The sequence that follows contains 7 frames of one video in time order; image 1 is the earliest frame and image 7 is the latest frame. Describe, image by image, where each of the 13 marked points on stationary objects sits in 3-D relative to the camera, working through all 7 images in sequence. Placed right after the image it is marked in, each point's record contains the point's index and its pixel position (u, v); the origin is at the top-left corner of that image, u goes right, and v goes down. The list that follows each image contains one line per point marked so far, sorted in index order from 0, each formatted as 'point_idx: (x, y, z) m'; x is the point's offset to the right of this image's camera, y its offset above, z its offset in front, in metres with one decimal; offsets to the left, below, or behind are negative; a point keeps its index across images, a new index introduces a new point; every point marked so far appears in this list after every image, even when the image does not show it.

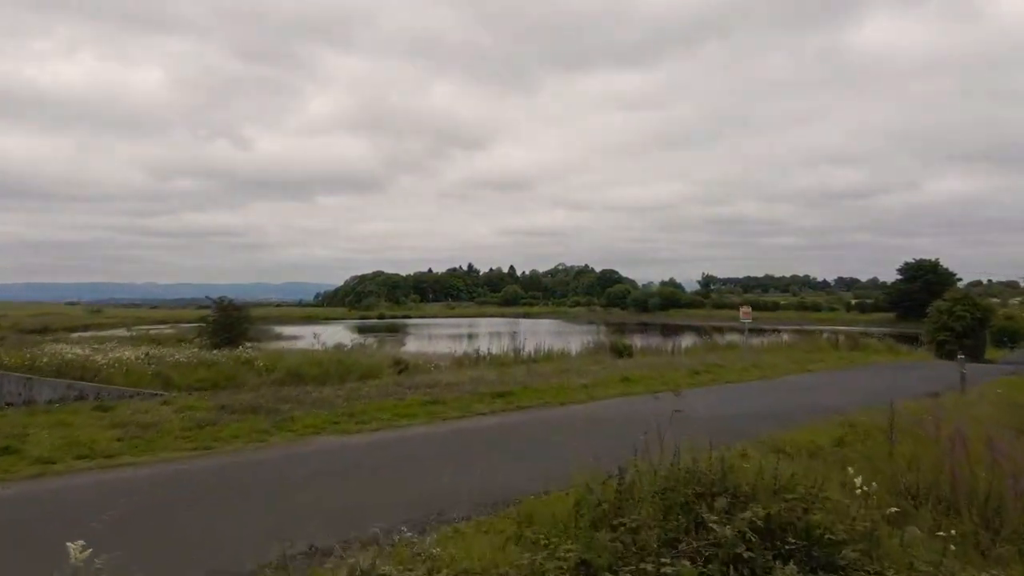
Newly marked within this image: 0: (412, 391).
0: (-1.0, -1.1, +6.5) m
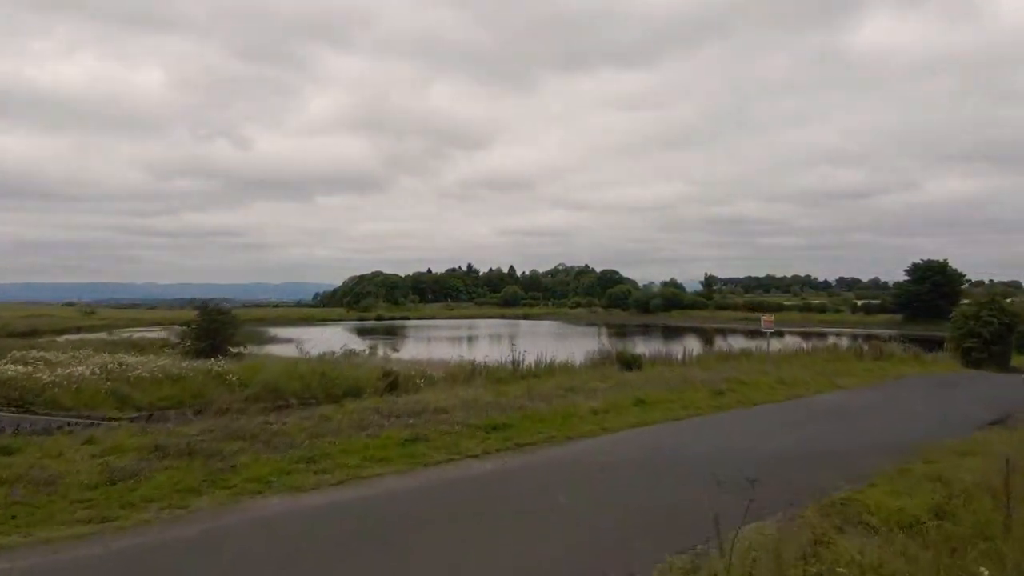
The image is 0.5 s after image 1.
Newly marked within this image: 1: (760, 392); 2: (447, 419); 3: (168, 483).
0: (-1.0, -1.2, +5.5) m
1: (+3.1, -1.3, +7.9) m
2: (-0.6, -1.1, +5.5) m
3: (-2.0, -1.1, +3.6) m
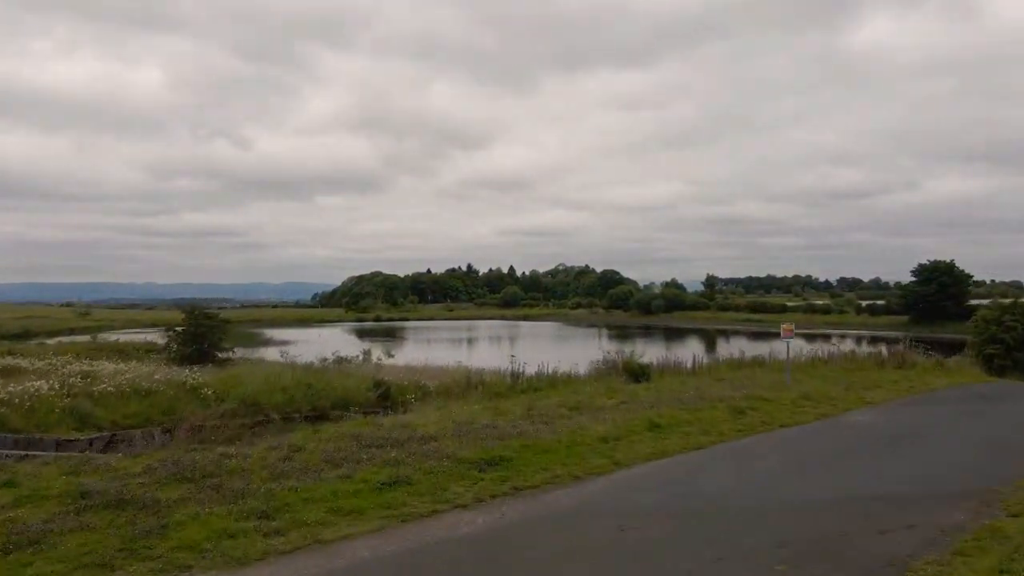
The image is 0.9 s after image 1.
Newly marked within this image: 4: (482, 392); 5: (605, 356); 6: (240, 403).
0: (-1.0, -1.2, +4.7) m
1: (+3.1, -1.4, +7.2) m
2: (-0.6, -1.2, +4.8) m
3: (-2.0, -1.2, +2.9) m
4: (-0.4, -1.5, +8.7) m
5: (+1.7, -1.3, +11.8) m
6: (-3.9, -1.6, +9.1) m
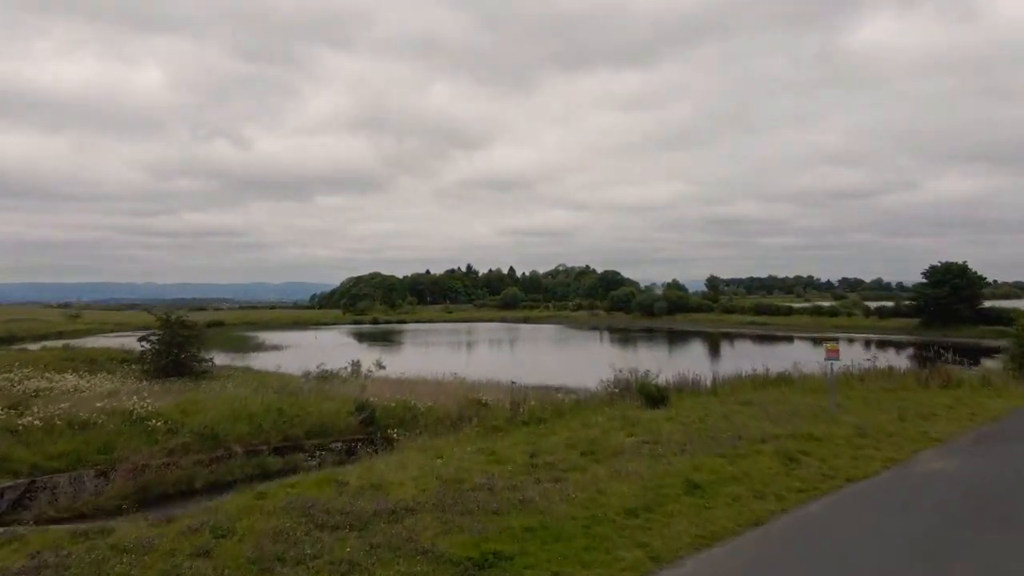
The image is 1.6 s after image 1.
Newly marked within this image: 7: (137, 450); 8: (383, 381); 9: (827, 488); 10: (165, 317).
0: (-1.1, -1.4, +3.5) m
1: (+3.1, -1.6, +5.9) m
2: (-0.6, -1.4, +3.5) m
3: (-2.0, -1.4, +1.6) m
4: (-0.4, -1.6, +7.5) m
5: (+1.7, -1.5, +10.5) m
6: (-3.9, -1.8, +7.8) m
7: (-4.2, -1.8, +7.1) m
8: (-3.0, -2.1, +14.6) m
9: (+2.5, -1.6, +5.1) m
10: (-9.7, -0.8, +17.7) m
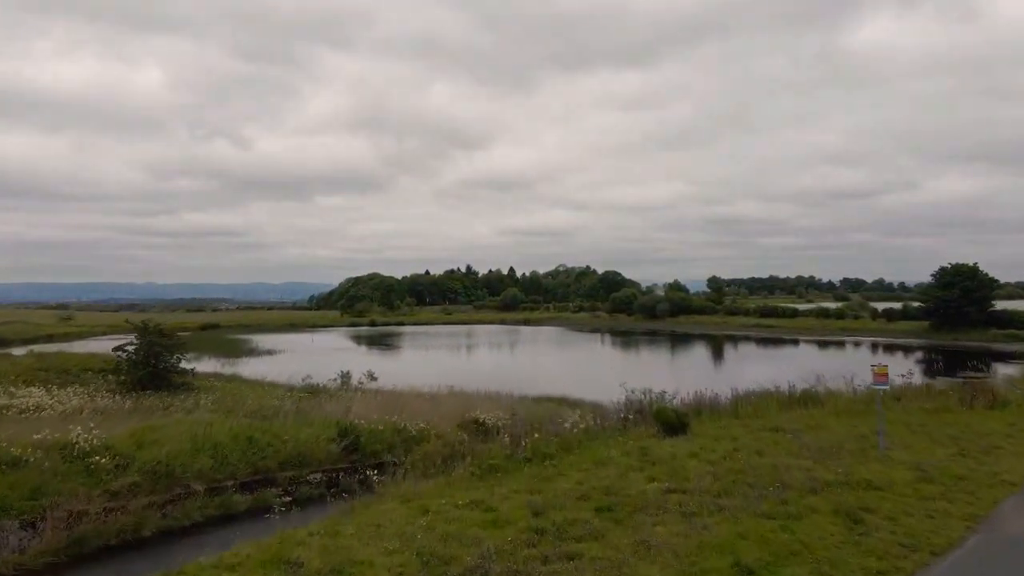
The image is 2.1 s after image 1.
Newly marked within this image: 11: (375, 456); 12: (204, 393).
0: (-1.0, -1.6, +2.4) m
1: (+3.1, -1.7, +4.9) m
2: (-0.6, -1.6, +2.5) m
3: (-2.0, -1.5, +0.6) m
4: (-0.4, -1.8, +6.4) m
5: (+1.7, -1.6, +9.5) m
6: (-3.9, -2.0, +6.8) m
7: (-4.2, -2.0, +6.1) m
8: (-3.0, -2.3, +13.5) m
9: (+2.5, -1.8, +4.0) m
10: (-9.7, -1.0, +16.7) m
11: (-2.0, -2.5, +9.2) m
12: (-7.3, -2.5, +14.8) m
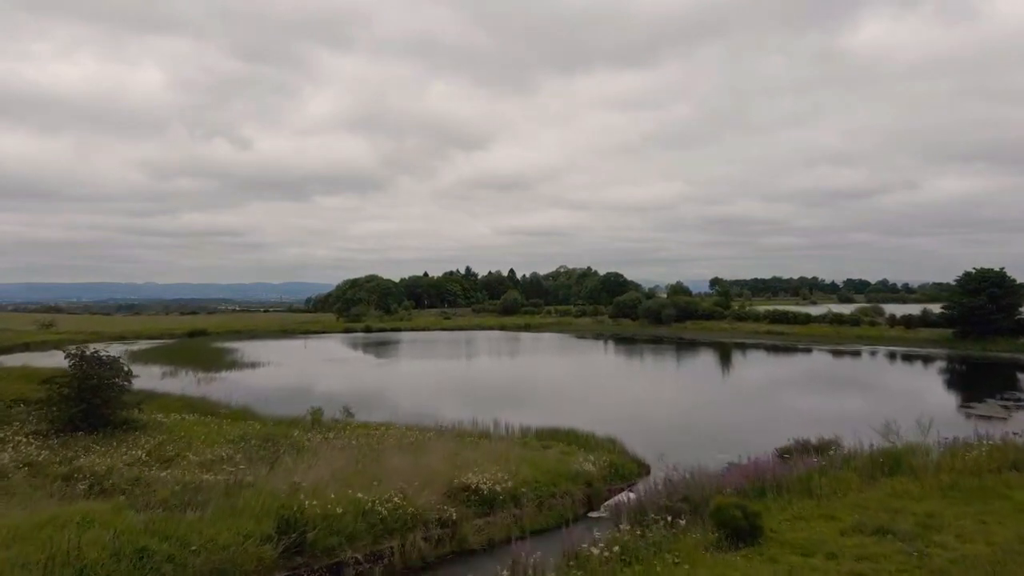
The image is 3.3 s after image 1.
0: (-1.0, -2.0, 0.0) m
1: (+3.1, -2.2, +2.5) m
2: (-0.6, -2.0, +0.1) m
3: (-2.0, -2.0, -1.8) m
4: (-0.4, -2.2, +4.0) m
5: (+1.8, -2.1, +7.1) m
6: (-3.9, -2.4, +4.4) m
7: (-4.2, -2.4, +3.7) m
8: (-3.0, -2.7, +11.2) m
9: (+2.5, -2.2, +1.7) m
10: (-9.7, -1.4, +14.3) m
11: (-2.0, -2.9, +6.8) m
12: (-7.3, -2.9, +12.4) m
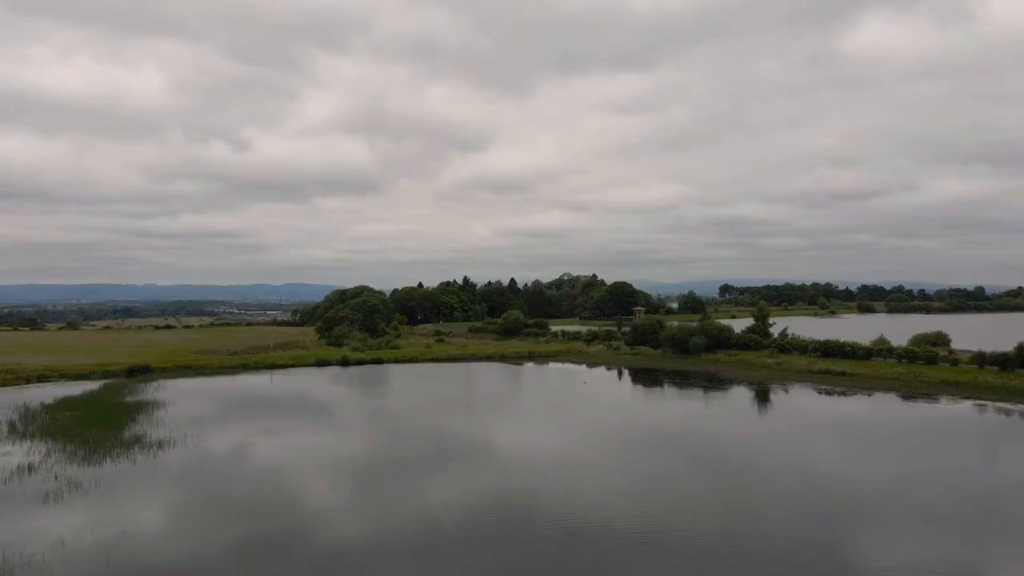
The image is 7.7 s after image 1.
0: (-1.0, -4.0, -9.1) m
1: (+3.2, -4.2, -6.7) m
2: (-0.5, -4.0, -9.1) m
3: (-1.9, -4.0, -11.0) m
4: (-0.3, -4.2, -5.1) m
5: (+1.8, -4.1, -2.1) m
6: (-3.9, -4.4, -4.8) m
7: (-4.2, -4.4, -5.5) m
8: (-3.0, -4.8, +2.0) m
9: (+2.6, -4.2, -7.5) m
10: (-9.7, -3.4, +5.2) m
11: (-1.9, -4.9, -2.3) m
12: (-7.2, -4.9, +3.3) m
